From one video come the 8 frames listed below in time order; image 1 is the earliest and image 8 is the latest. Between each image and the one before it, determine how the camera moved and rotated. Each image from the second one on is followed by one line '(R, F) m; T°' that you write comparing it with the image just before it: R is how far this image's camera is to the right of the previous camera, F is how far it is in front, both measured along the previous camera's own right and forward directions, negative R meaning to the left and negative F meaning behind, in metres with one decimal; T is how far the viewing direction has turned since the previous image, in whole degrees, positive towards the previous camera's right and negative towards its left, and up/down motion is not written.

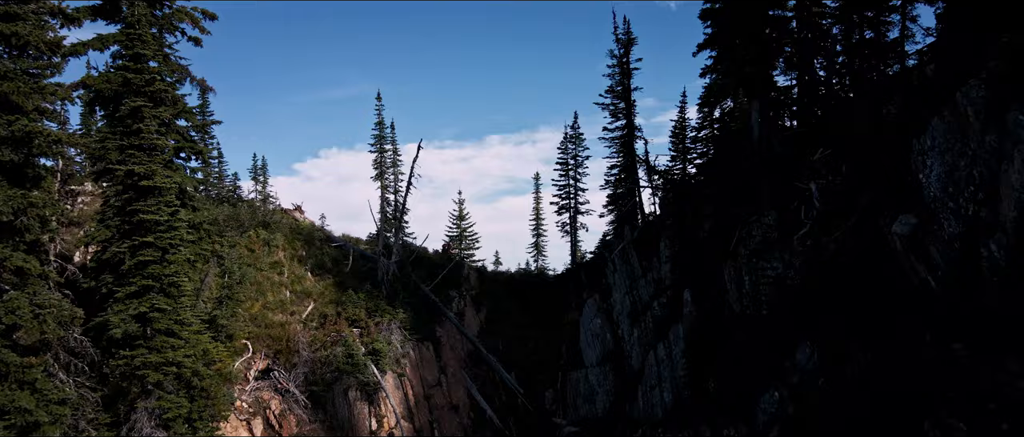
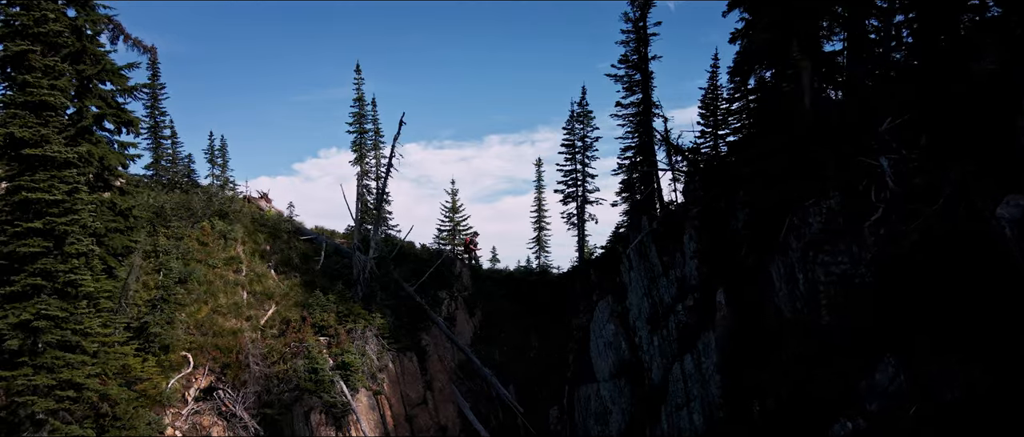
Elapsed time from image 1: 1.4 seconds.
(0.0, +3.5) m; 0°
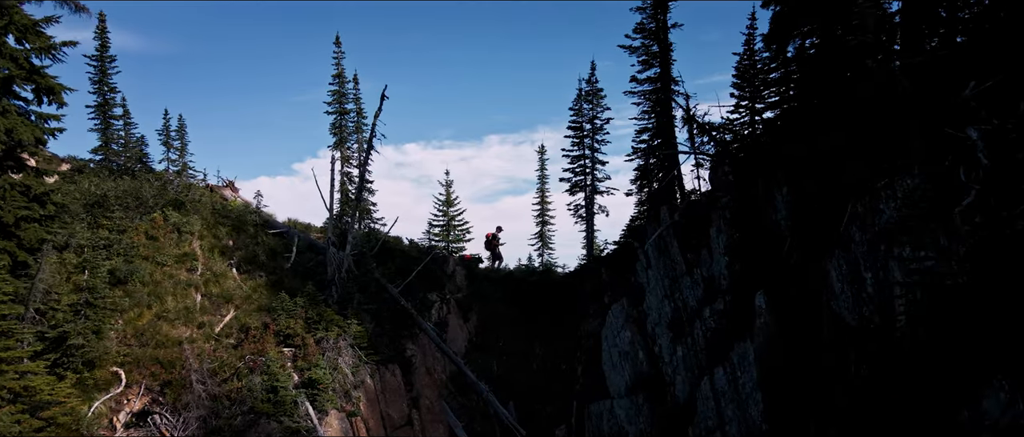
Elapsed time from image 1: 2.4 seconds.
(0.0, +2.8) m; 0°
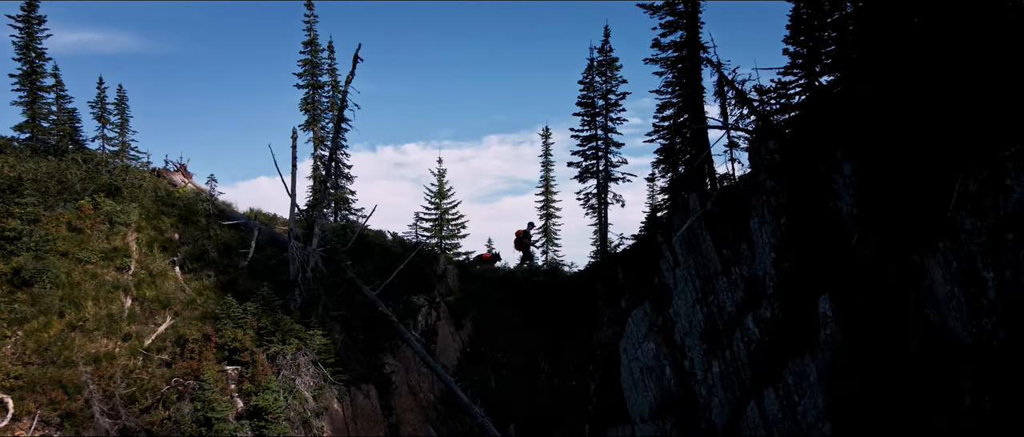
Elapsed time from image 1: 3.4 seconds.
(0.0, +2.9) m; 0°
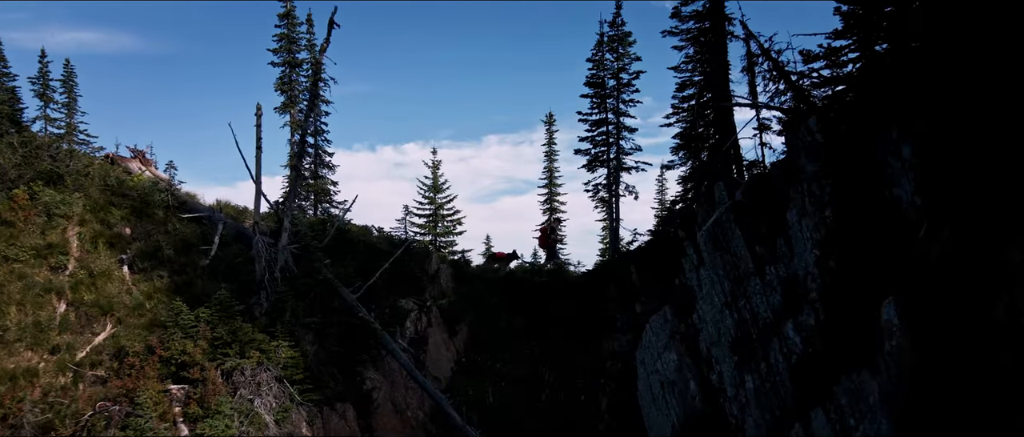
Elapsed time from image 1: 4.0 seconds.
(0.0, +1.9) m; 0°
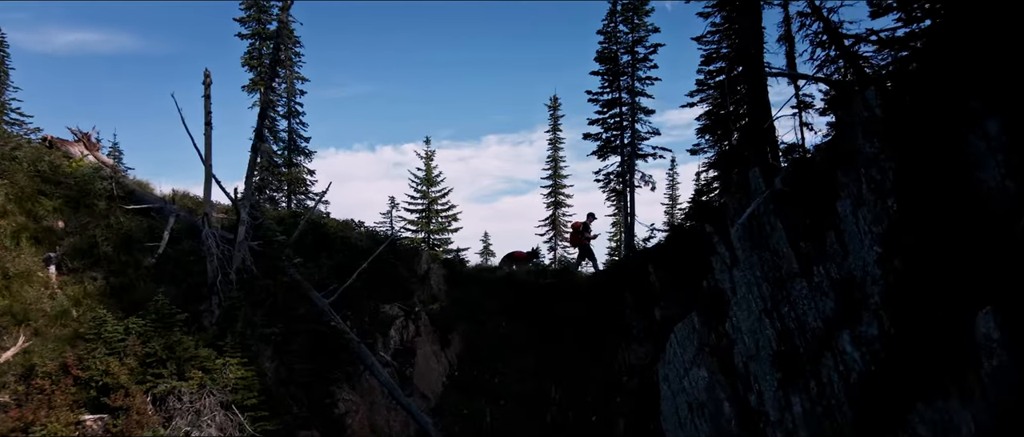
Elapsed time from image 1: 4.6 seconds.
(0.0, +2.0) m; 0°
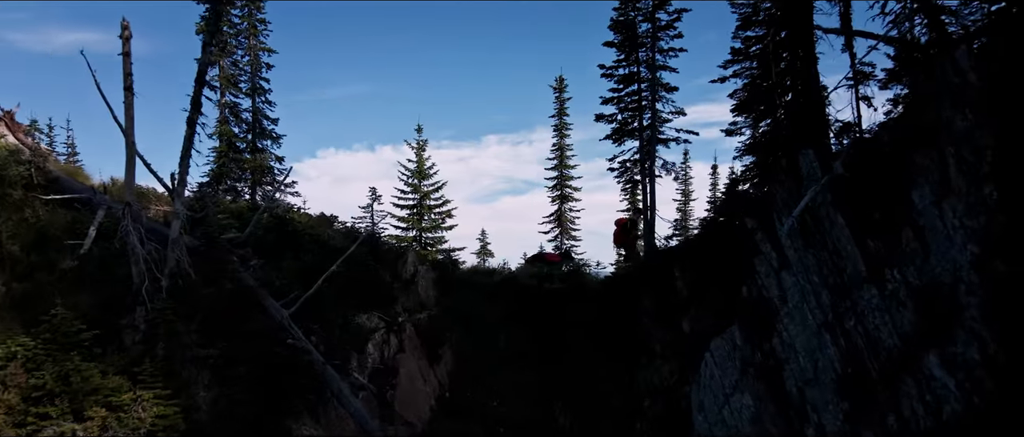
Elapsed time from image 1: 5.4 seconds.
(0.0, +2.0) m; 0°
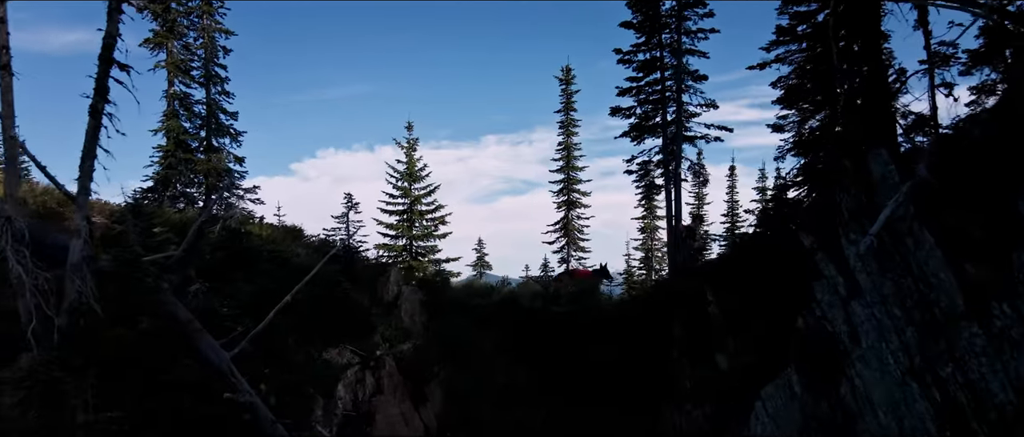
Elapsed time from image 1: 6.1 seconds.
(0.0, +1.9) m; 0°
